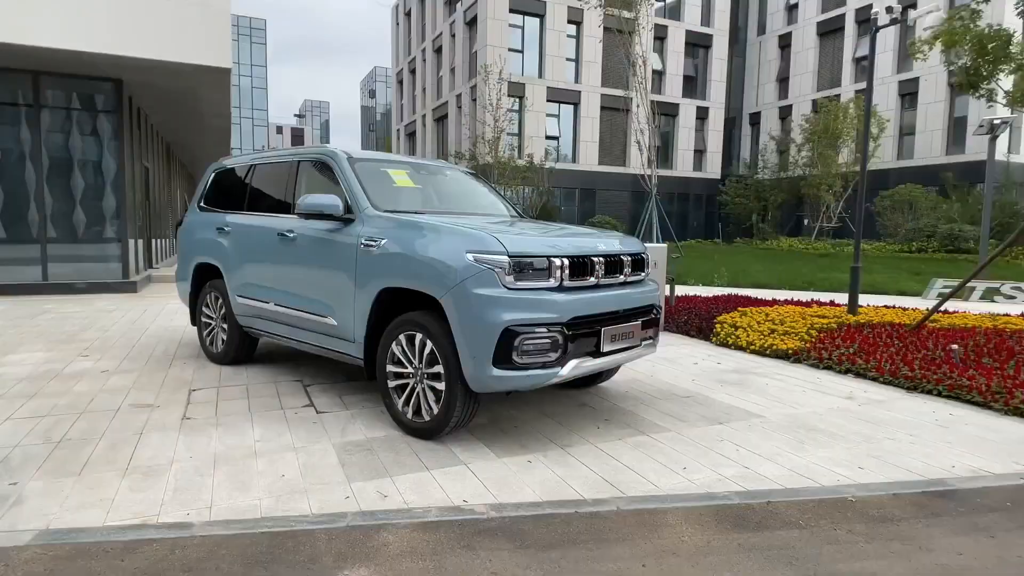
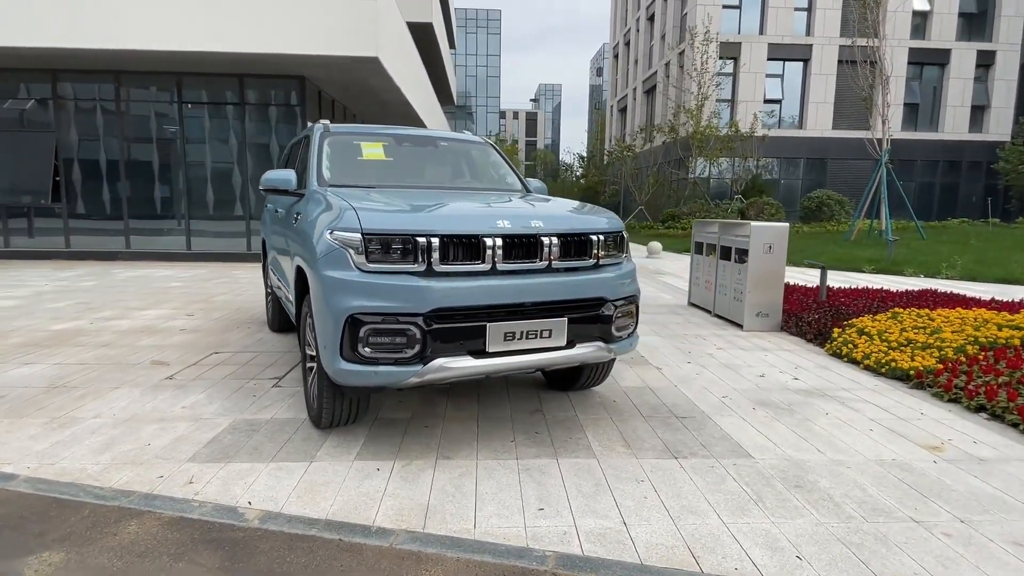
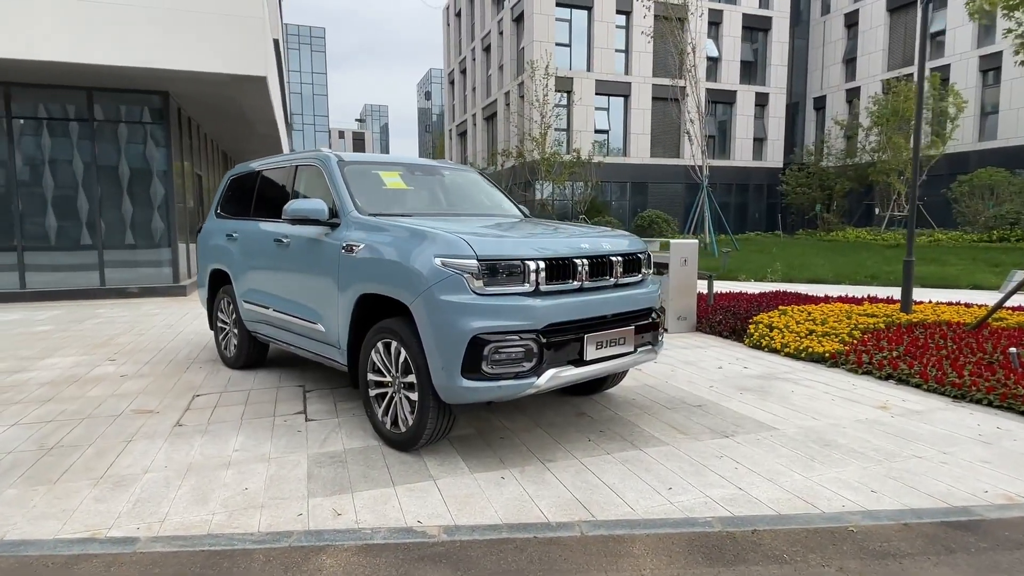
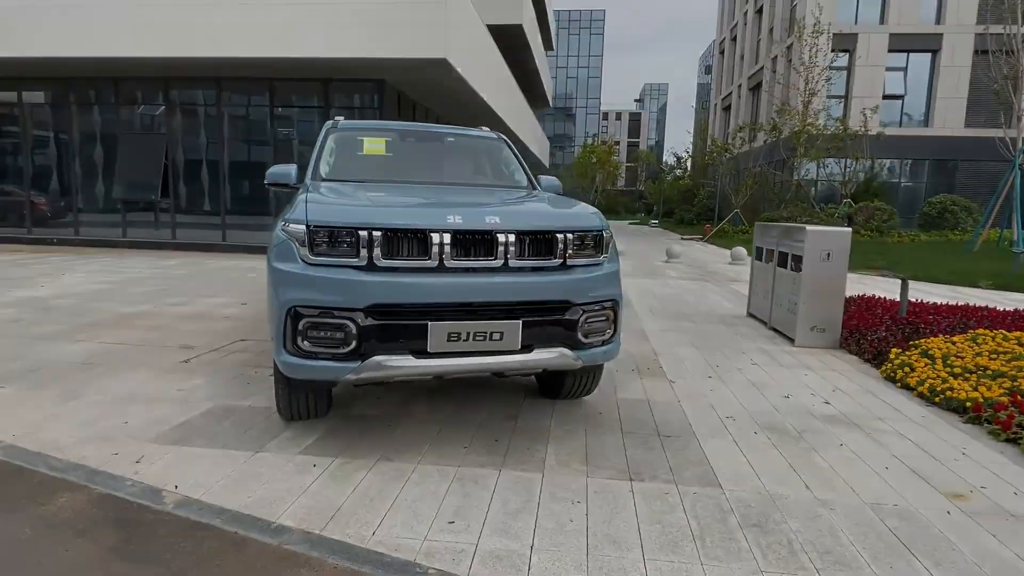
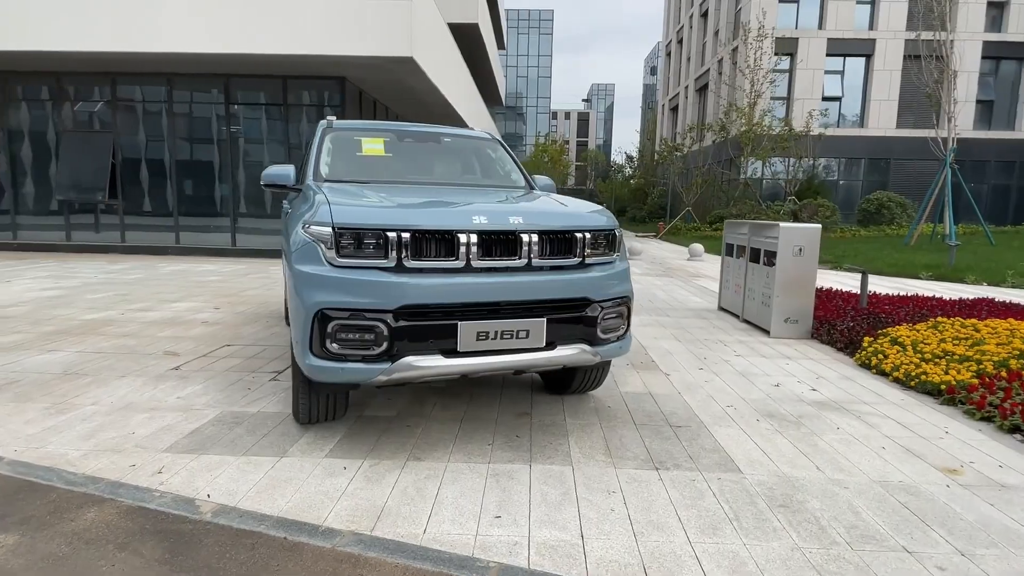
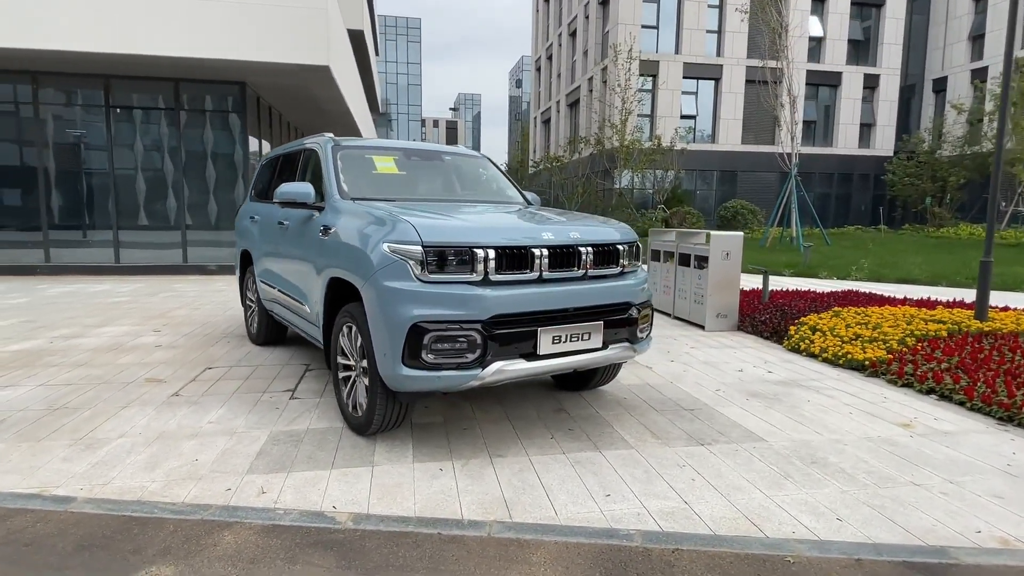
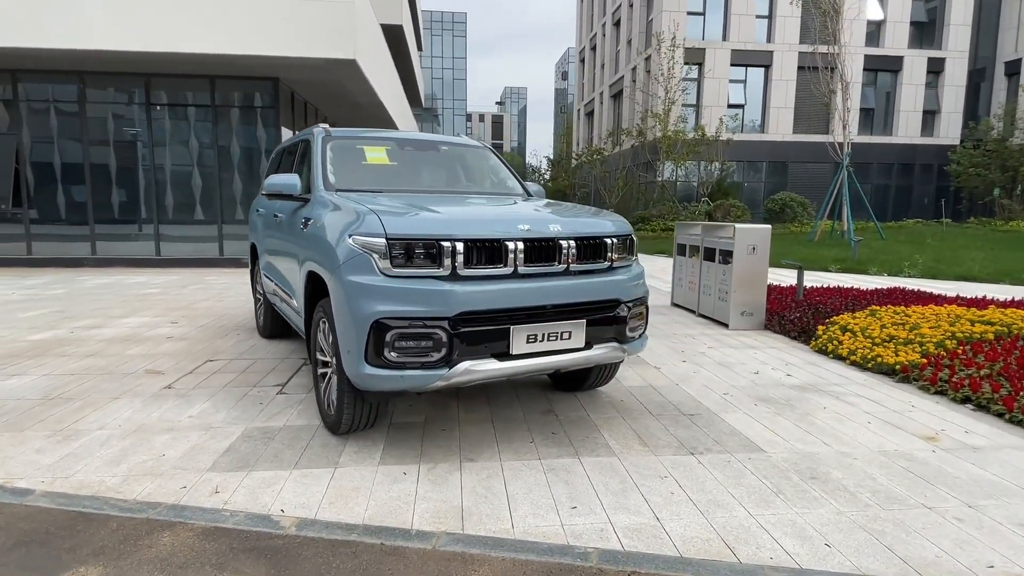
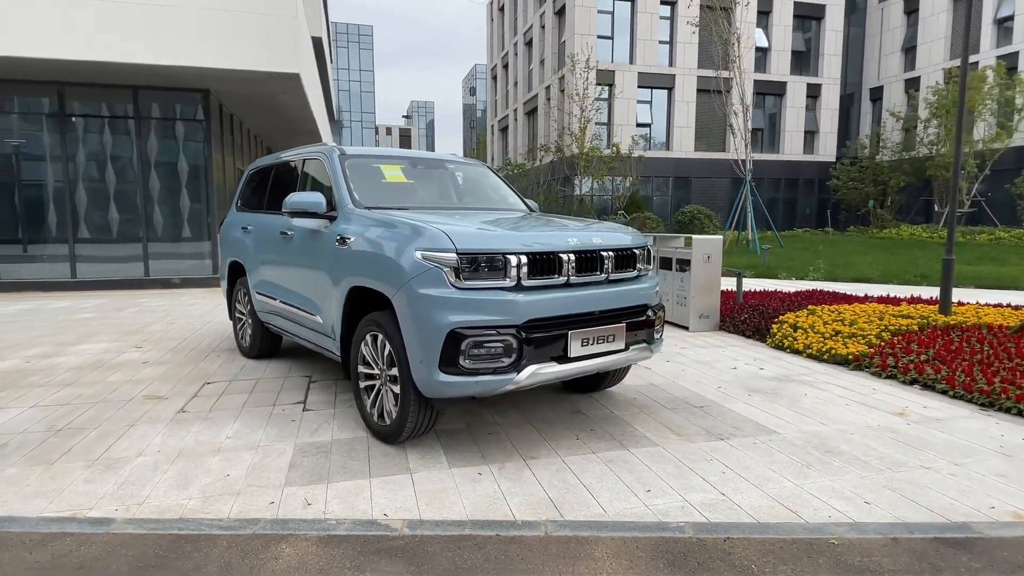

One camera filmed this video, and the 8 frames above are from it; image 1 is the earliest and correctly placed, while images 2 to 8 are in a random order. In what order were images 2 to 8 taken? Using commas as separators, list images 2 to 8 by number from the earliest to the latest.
3, 8, 6, 7, 2, 5, 4
